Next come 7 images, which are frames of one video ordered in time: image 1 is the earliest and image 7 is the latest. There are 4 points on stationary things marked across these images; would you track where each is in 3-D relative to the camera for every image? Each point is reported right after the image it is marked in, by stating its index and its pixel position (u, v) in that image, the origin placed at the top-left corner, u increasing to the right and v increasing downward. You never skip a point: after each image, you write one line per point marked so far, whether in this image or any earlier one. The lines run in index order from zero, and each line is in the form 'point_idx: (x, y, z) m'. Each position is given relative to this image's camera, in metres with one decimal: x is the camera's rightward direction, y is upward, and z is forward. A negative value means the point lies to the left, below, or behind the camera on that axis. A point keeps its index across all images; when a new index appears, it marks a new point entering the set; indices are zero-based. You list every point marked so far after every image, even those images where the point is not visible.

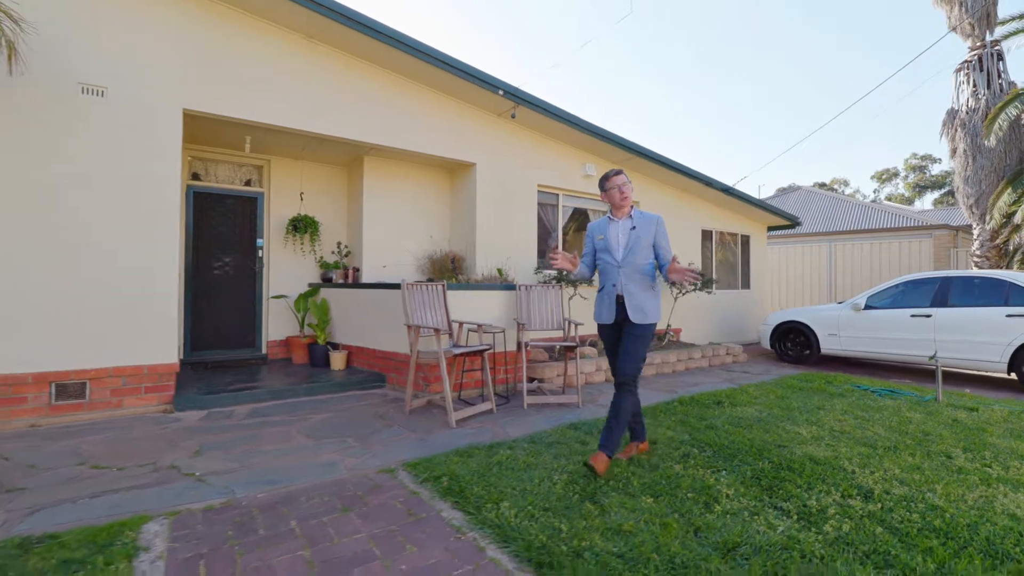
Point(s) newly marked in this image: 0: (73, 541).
0: (-2.0, -1.2, +2.2) m
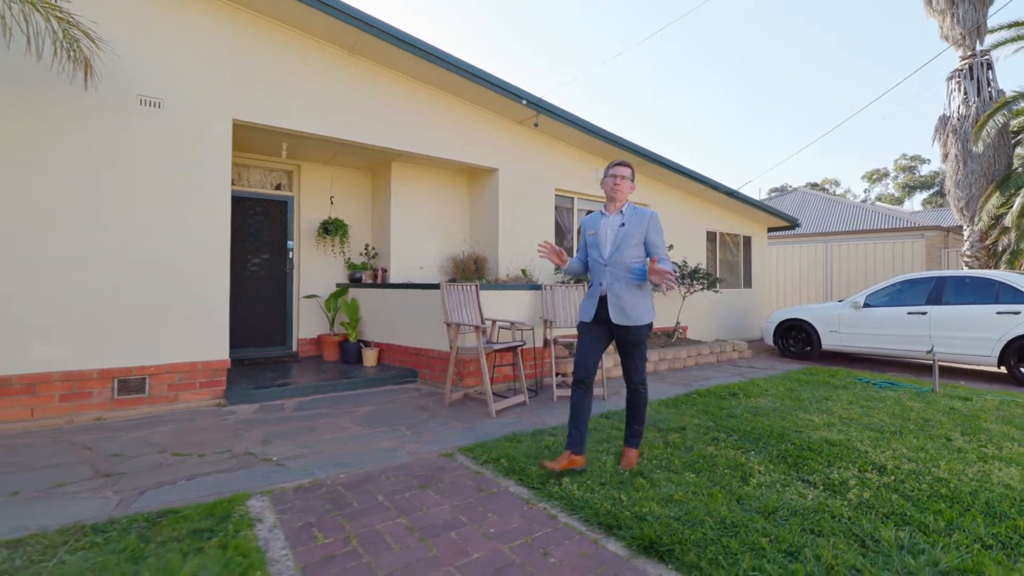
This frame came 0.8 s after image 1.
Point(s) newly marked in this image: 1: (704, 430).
0: (-1.6, -1.2, +2.5) m
1: (+1.6, -1.1, +3.8) m
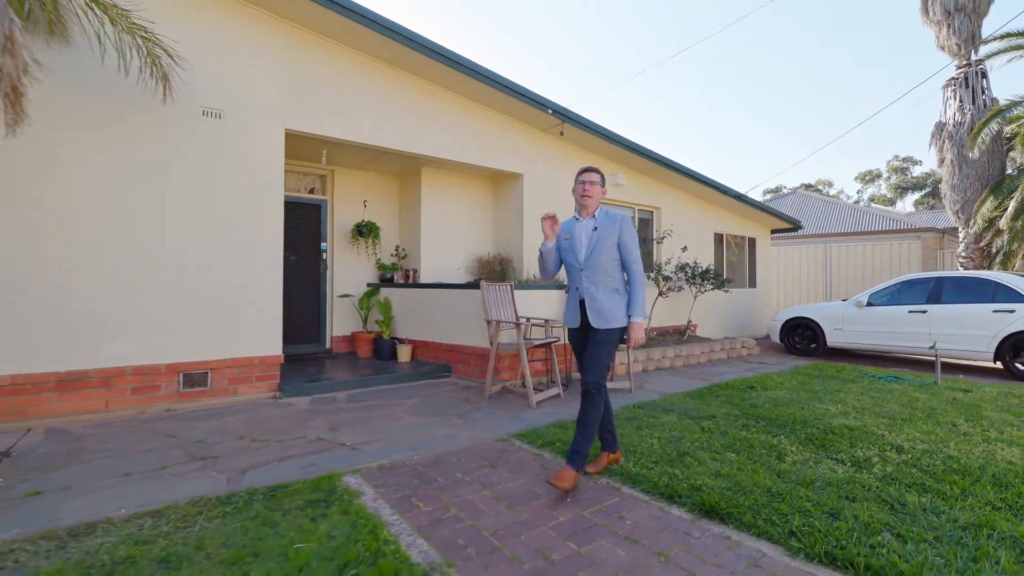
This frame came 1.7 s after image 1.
0: (-1.2, -1.2, +2.8) m
1: (+2.0, -1.1, +4.2) m
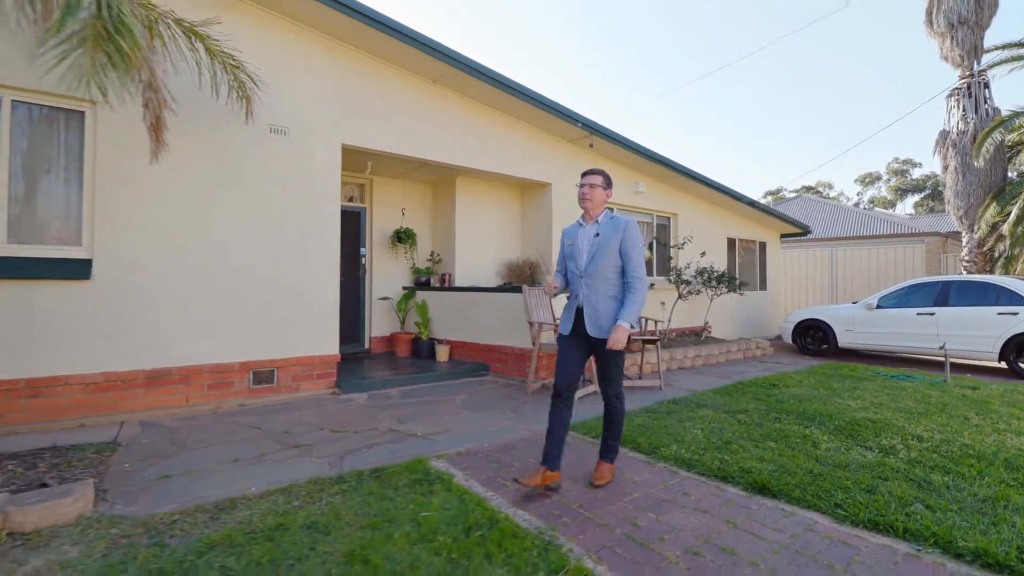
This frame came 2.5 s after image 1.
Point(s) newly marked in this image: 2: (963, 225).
0: (-0.7, -1.2, +3.2) m
1: (+2.4, -1.2, +4.6) m
2: (+11.4, +1.6, +12.0) m
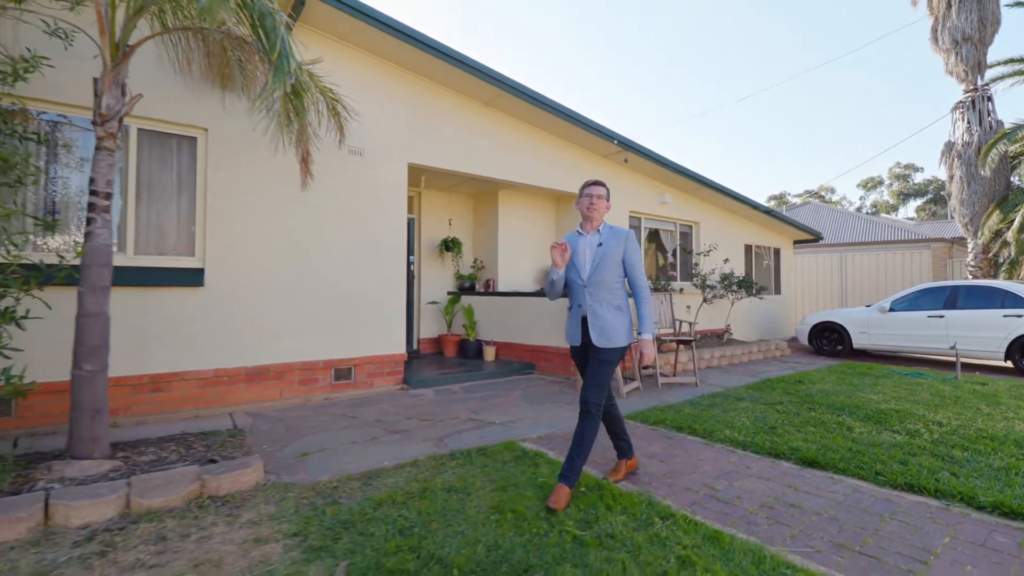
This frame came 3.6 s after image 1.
0: (-0.1, -1.3, +3.7) m
1: (+3.1, -1.3, +5.1) m
2: (+12.1, +1.5, +12.5) m
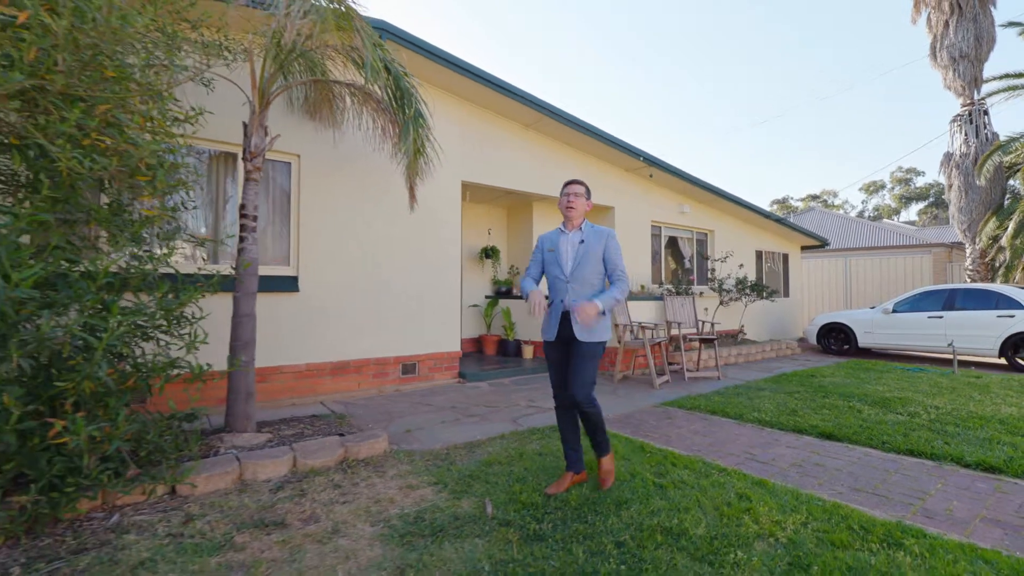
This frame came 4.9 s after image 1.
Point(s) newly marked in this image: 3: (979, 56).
0: (+0.5, -1.3, +4.5) m
1: (+3.7, -1.3, +5.9) m
2: (+12.7, +1.4, +13.3) m
3: (+12.5, +6.2, +12.7) m
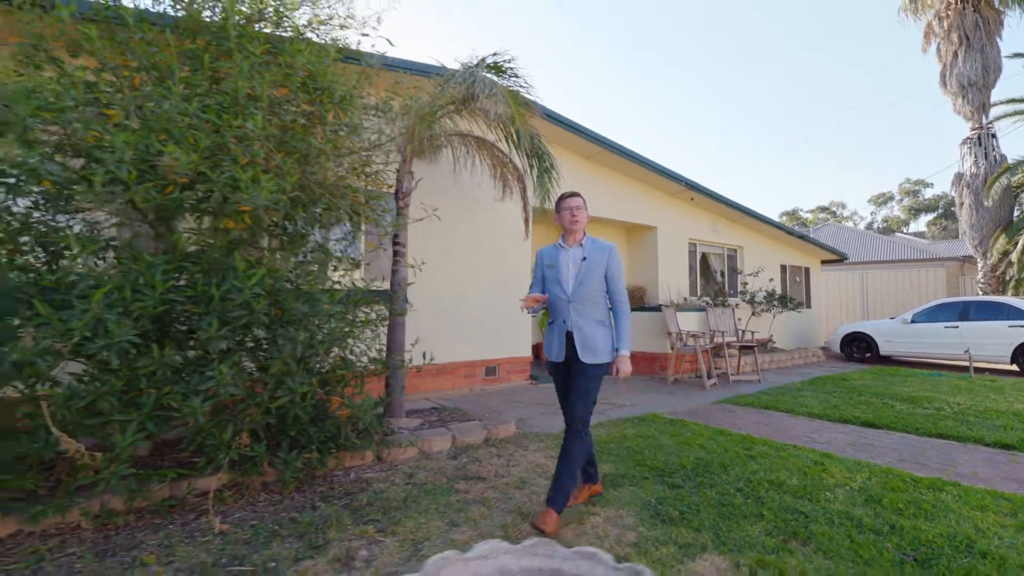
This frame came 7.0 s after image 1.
0: (+1.6, -1.5, +5.4) m
1: (+4.8, -1.5, +6.8) m
2: (+13.9, +1.1, +14.1) m
3: (+13.7, +5.9, +13.6) m
